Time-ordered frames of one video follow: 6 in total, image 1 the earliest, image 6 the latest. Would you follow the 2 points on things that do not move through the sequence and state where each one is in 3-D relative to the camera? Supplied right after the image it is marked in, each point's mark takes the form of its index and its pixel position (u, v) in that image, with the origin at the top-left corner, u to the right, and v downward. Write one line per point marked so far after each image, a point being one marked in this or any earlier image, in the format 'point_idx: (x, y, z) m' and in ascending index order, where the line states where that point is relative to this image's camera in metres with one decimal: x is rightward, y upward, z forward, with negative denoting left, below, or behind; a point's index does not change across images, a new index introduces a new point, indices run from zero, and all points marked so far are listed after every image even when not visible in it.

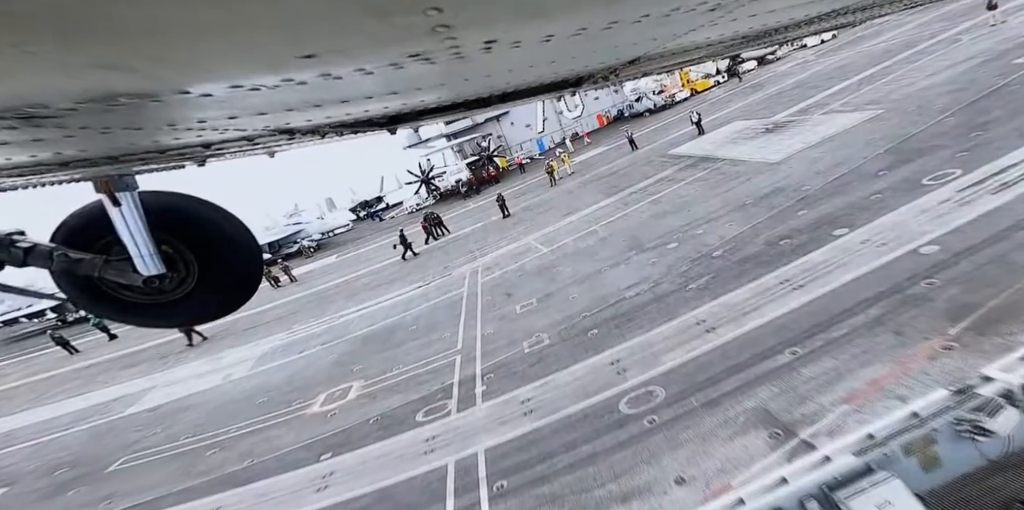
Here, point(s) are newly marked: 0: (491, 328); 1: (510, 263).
0: (-0.6, -2.1, +11.6) m
1: (0.0, -0.4, +17.0) m
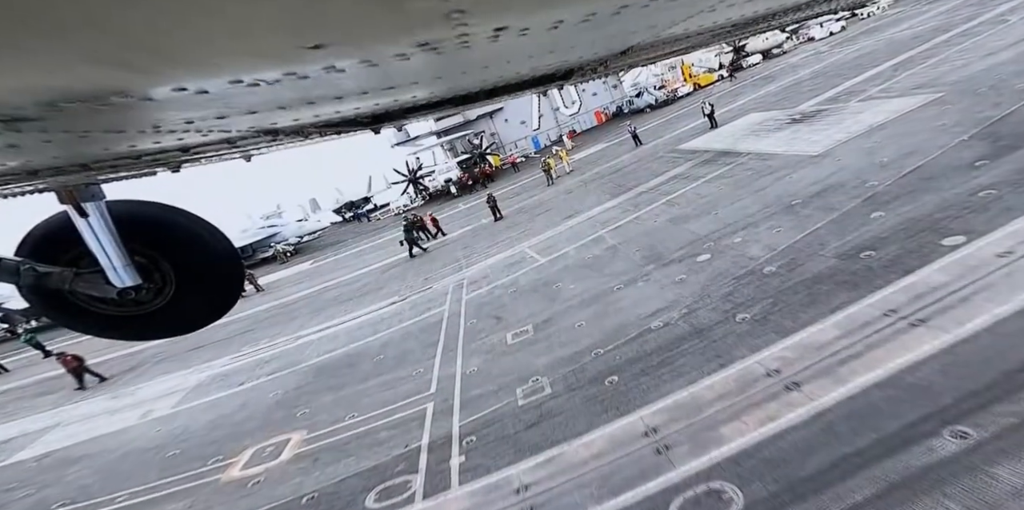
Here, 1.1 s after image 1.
0: (-0.8, -2.4, +9.3) m
1: (-0.4, -0.7, +14.6) m
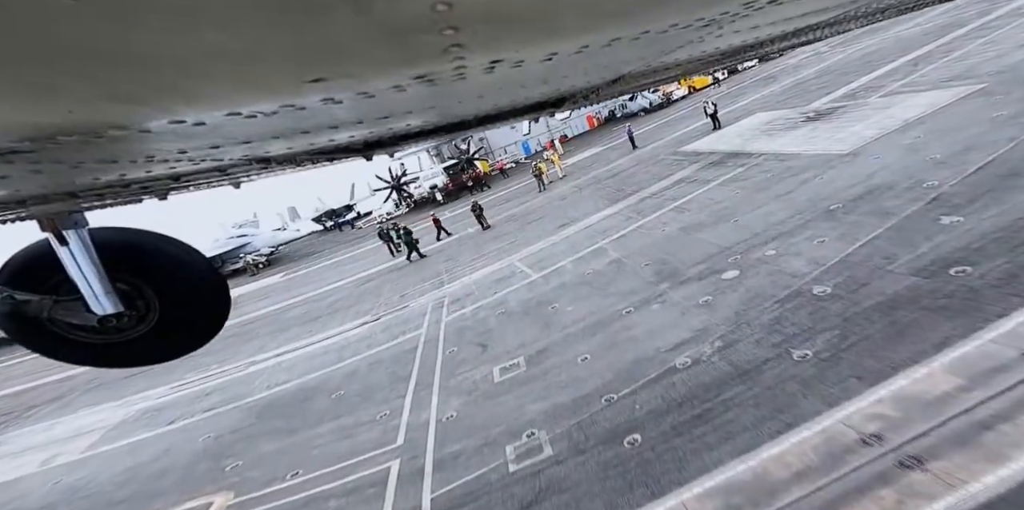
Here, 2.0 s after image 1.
0: (-1.0, -2.6, +7.6) m
1: (-0.8, -1.1, +13.0) m
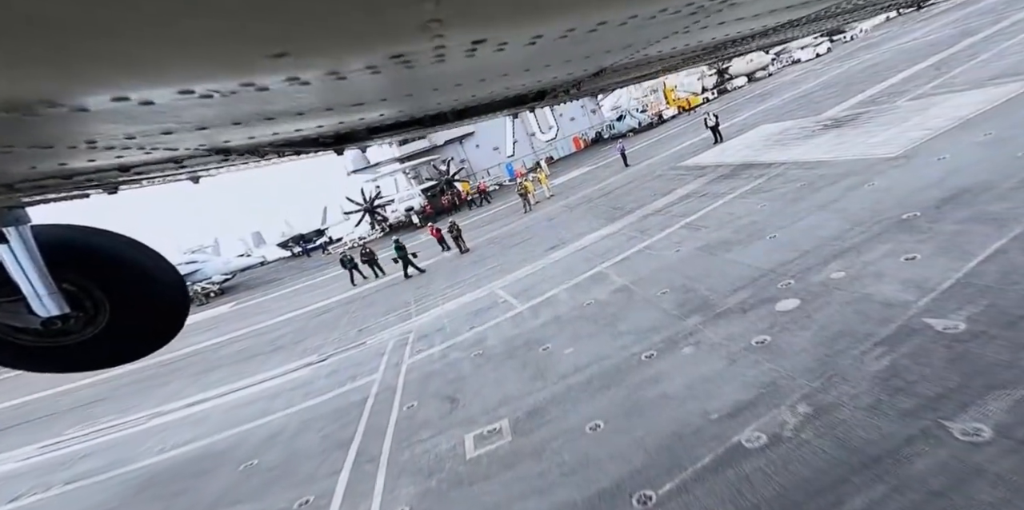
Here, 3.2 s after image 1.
0: (-1.2, -2.9, +5.4) m
1: (-1.3, -1.8, +10.9) m
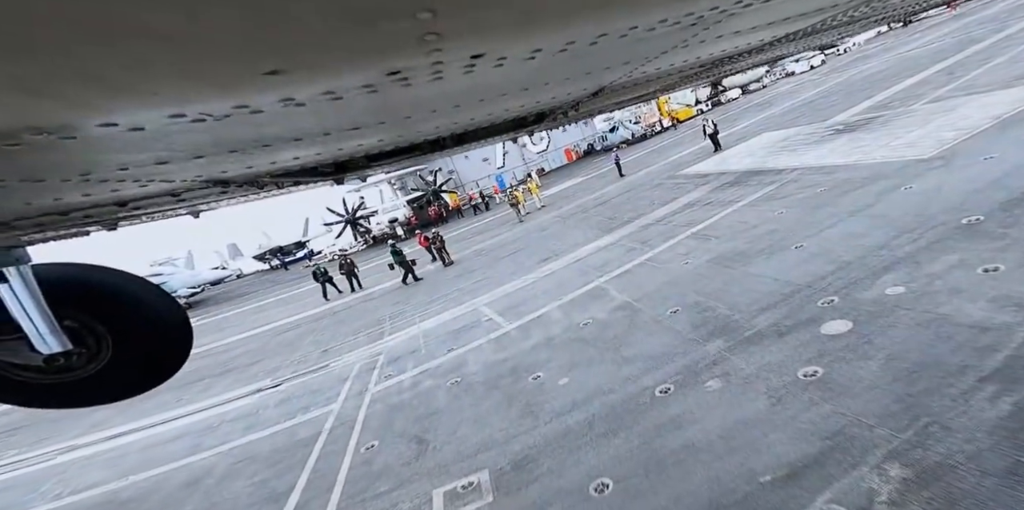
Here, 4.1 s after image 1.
0: (-1.4, -3.0, +4.2) m
1: (-1.6, -2.1, +9.7) m
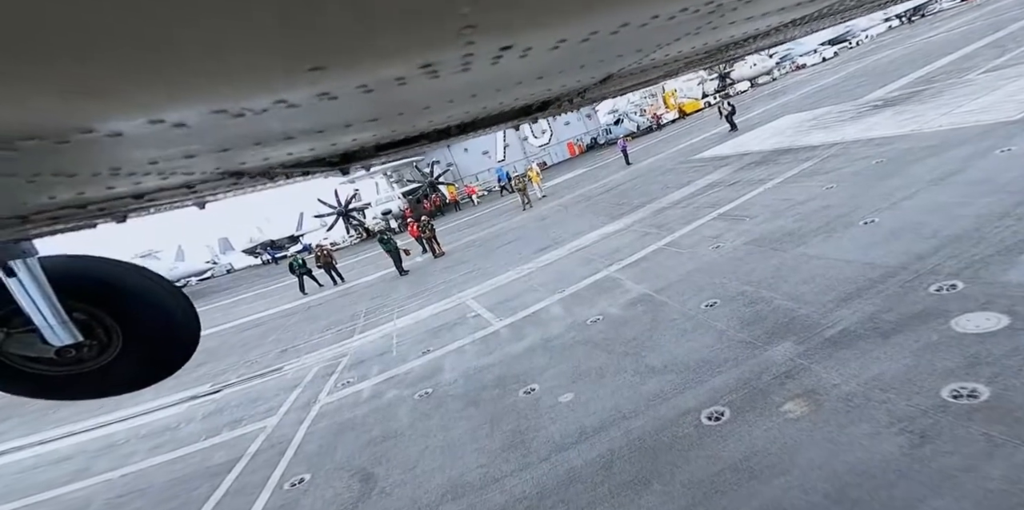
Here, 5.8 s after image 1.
0: (-1.6, -2.7, +2.7) m
1: (-1.7, -1.8, +8.3) m
